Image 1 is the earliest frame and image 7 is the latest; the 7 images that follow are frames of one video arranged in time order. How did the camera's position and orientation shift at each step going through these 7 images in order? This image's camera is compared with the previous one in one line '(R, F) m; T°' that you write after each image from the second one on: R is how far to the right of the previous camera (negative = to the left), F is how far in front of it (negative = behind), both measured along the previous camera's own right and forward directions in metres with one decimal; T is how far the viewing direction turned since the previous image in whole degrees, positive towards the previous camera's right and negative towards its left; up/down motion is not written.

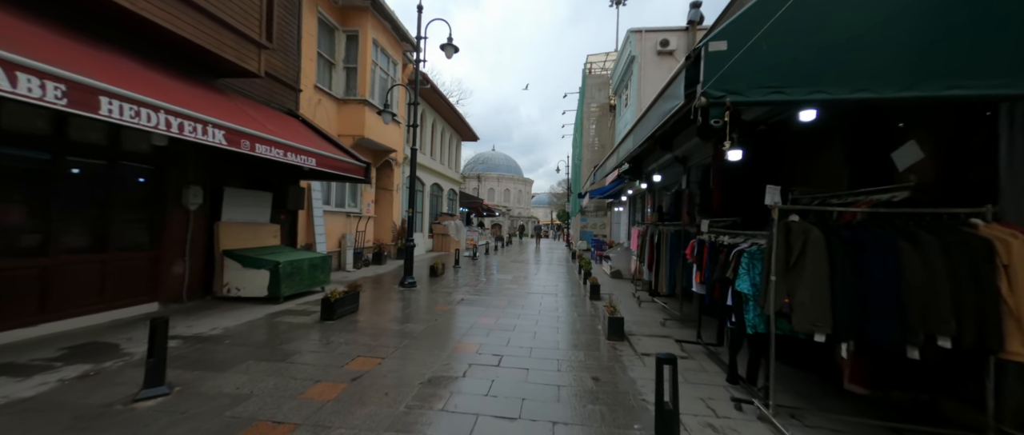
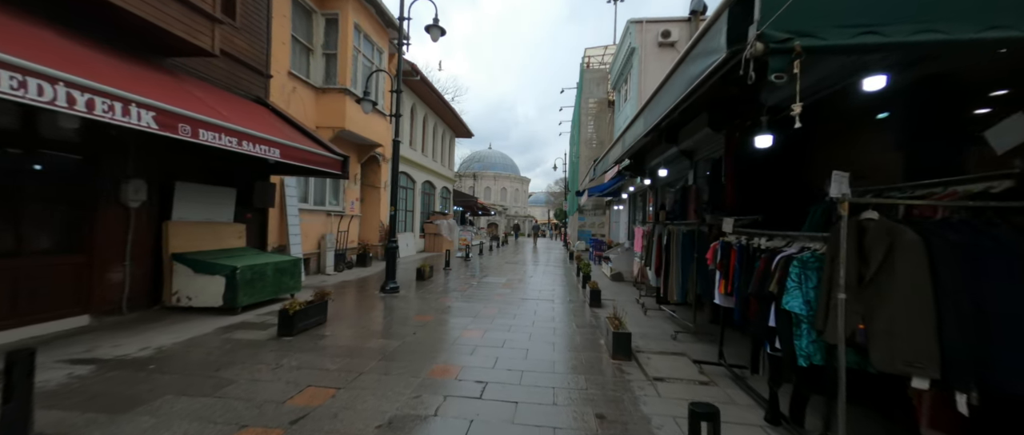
(+0.1, +0.8) m; 0°
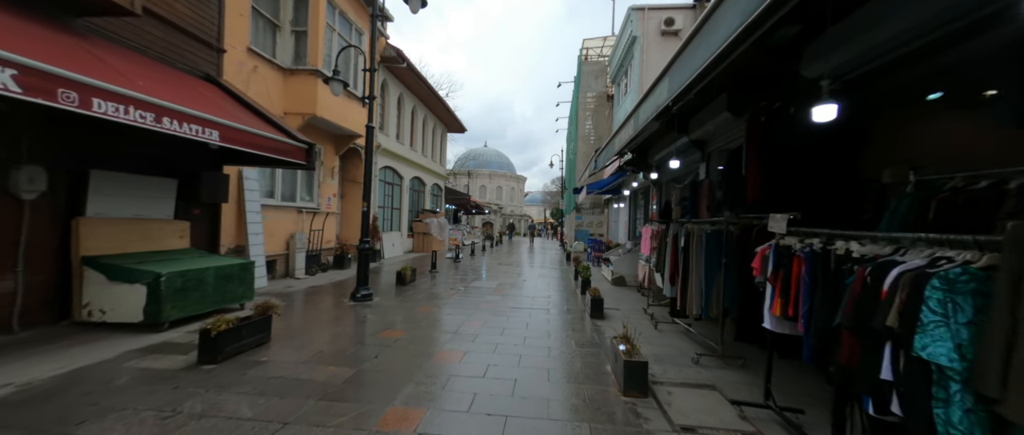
(+0.1, +1.0) m; +1°
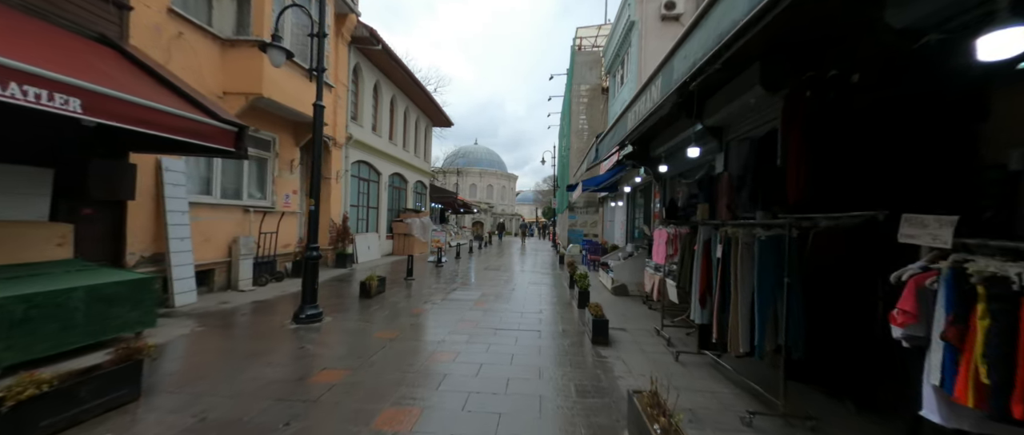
(+0.1, +1.3) m; +1°
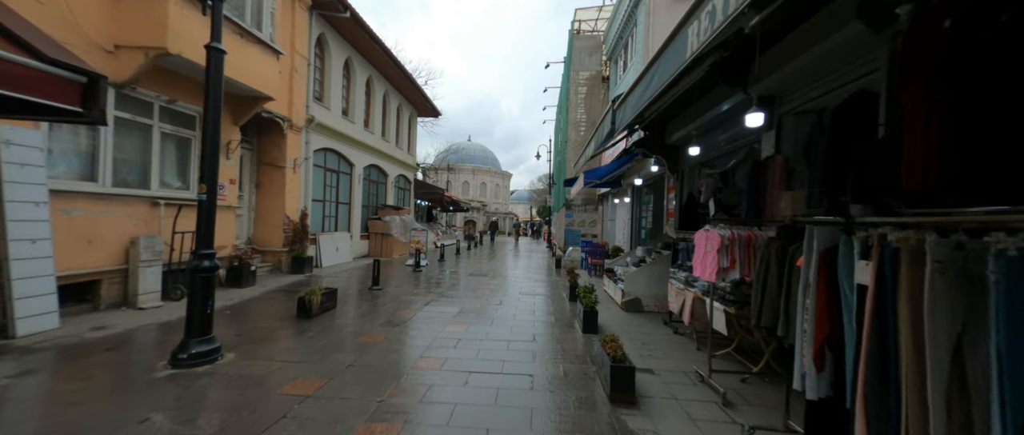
(+0.1, +1.7) m; +1°
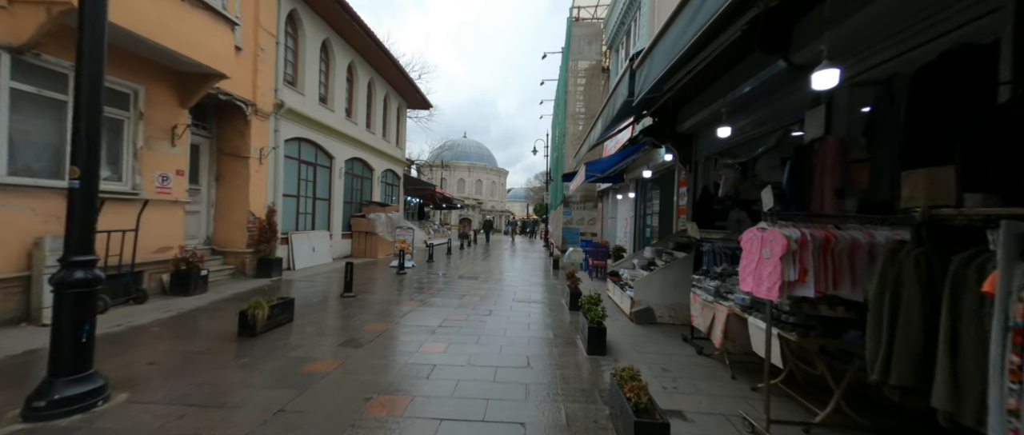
(+0.1, +1.0) m; 0°
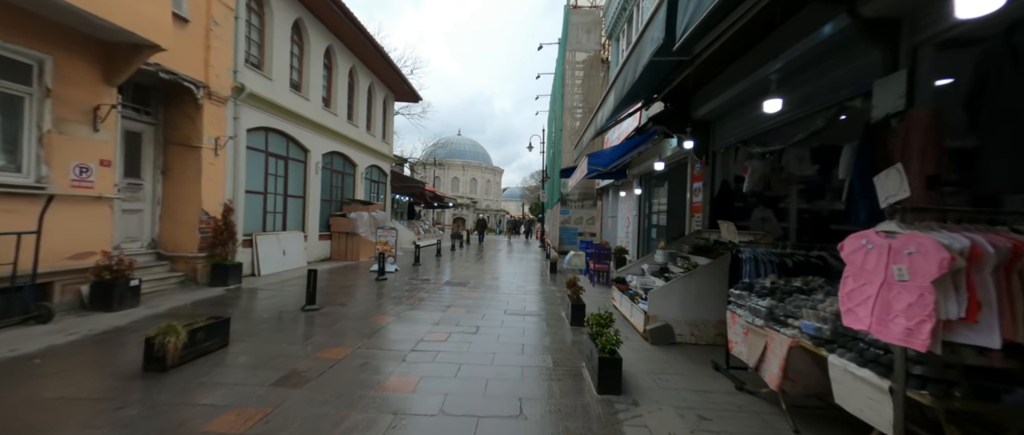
(+0.1, +1.0) m; +1°
